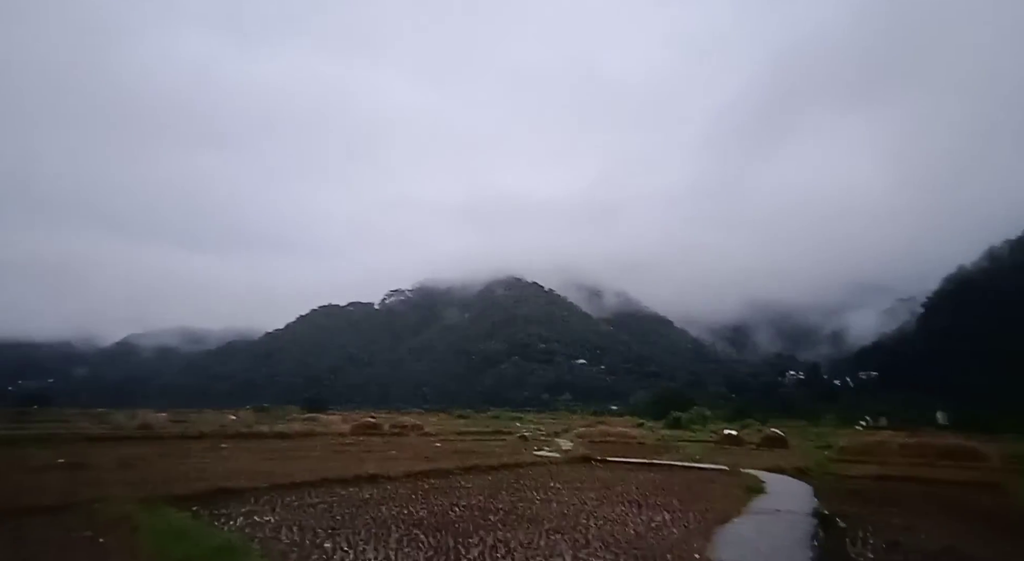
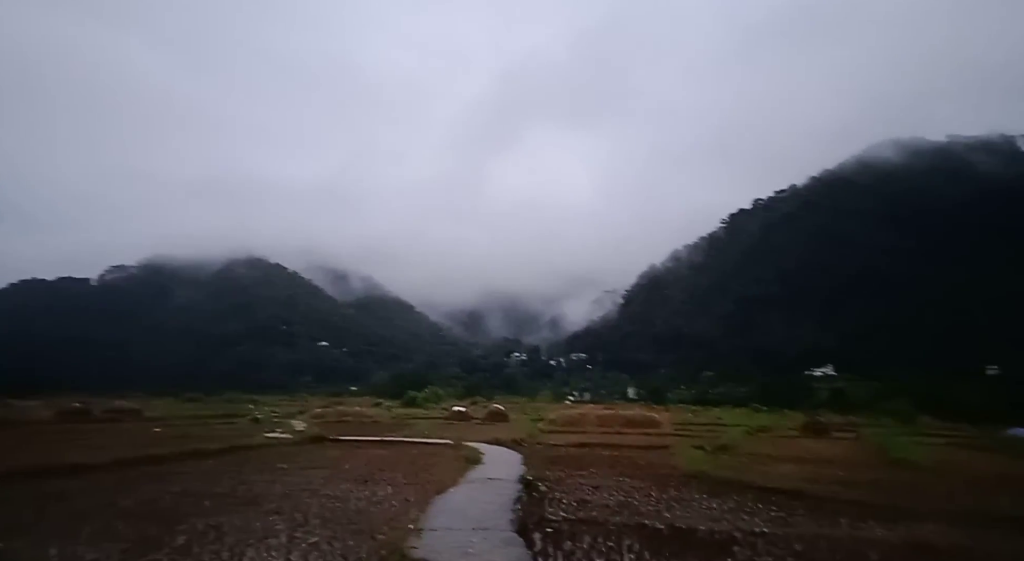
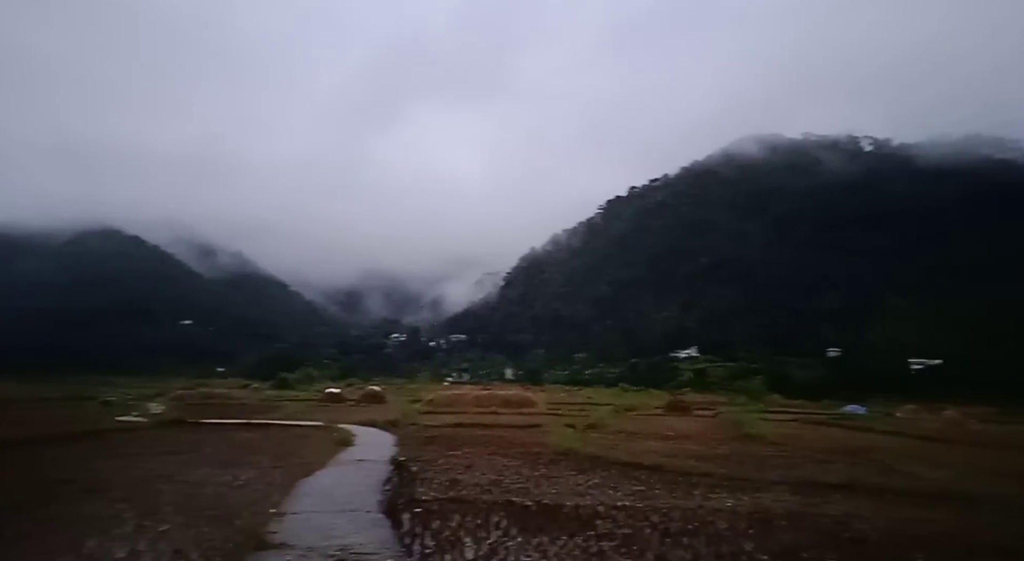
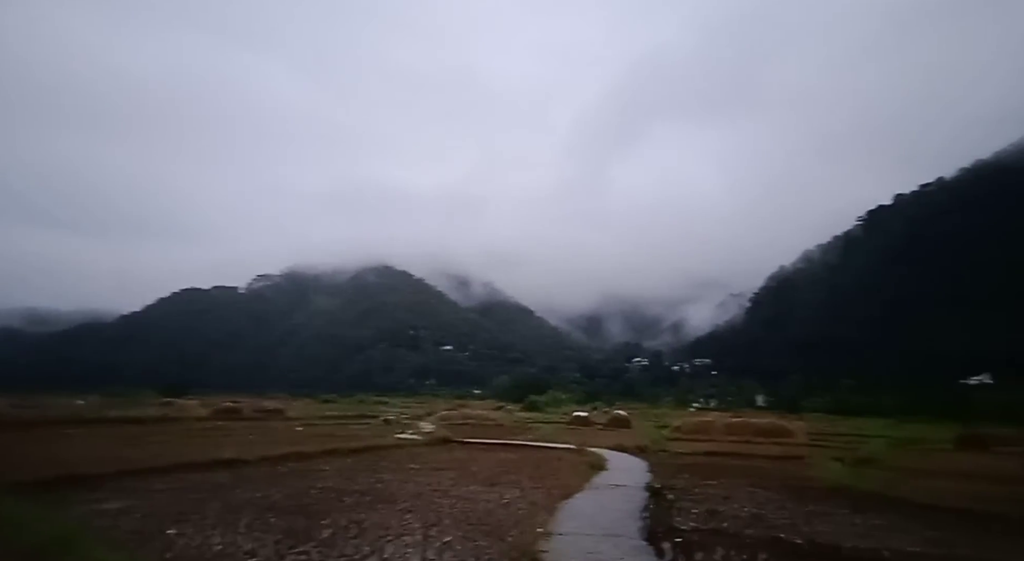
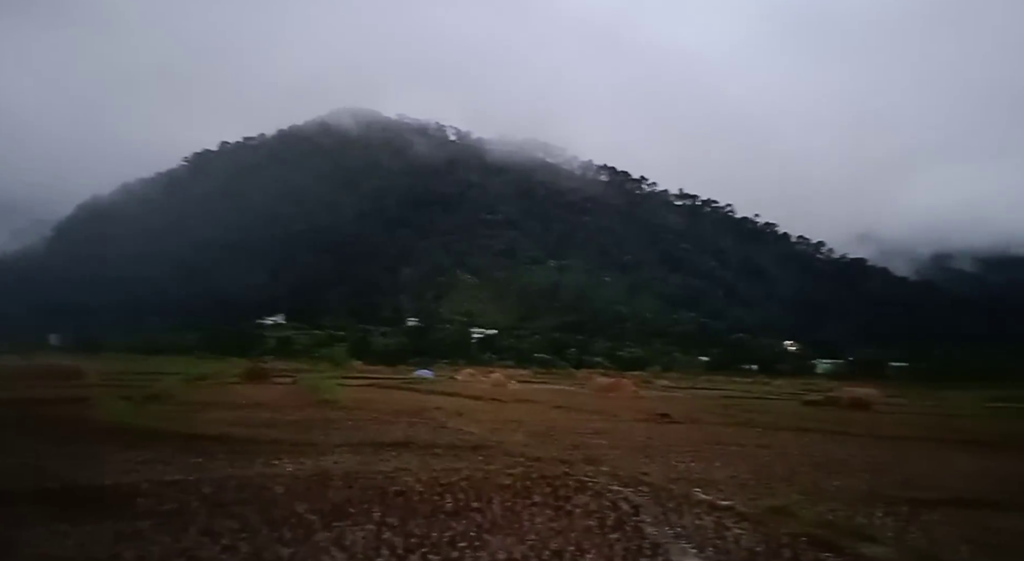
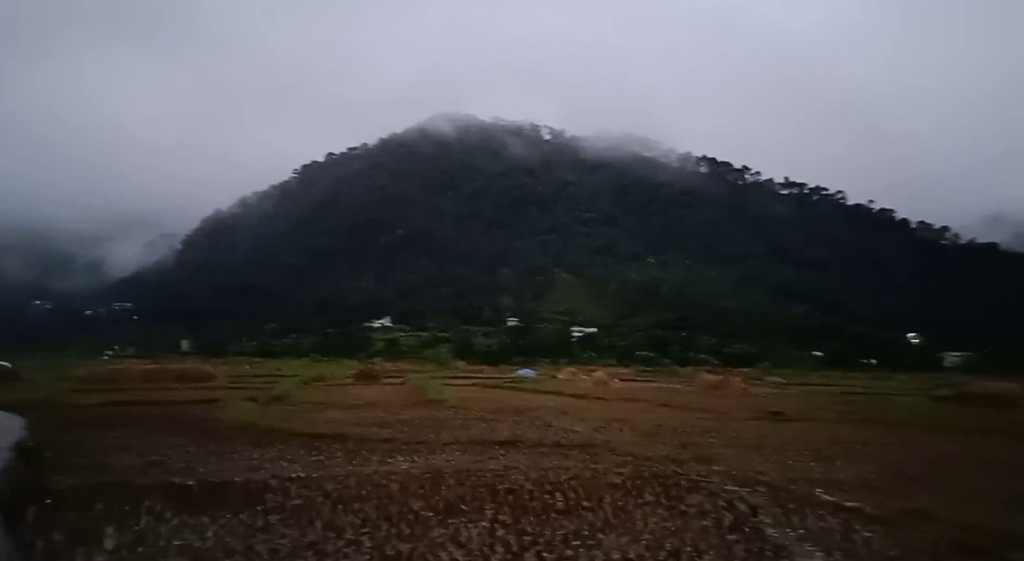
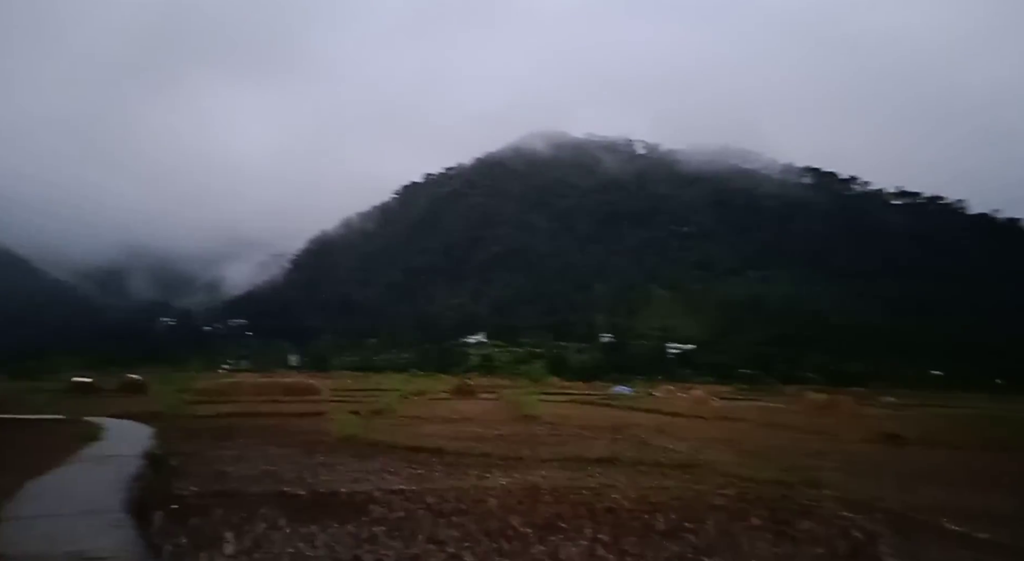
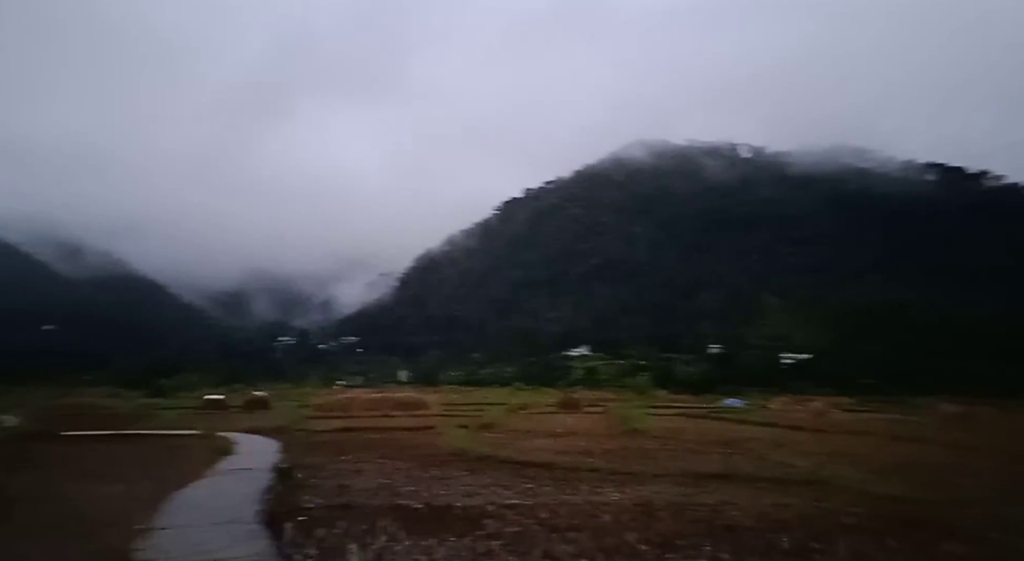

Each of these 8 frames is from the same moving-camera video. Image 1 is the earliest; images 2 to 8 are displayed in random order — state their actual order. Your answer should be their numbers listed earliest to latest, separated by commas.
4, 2, 3, 8, 7, 6, 5
